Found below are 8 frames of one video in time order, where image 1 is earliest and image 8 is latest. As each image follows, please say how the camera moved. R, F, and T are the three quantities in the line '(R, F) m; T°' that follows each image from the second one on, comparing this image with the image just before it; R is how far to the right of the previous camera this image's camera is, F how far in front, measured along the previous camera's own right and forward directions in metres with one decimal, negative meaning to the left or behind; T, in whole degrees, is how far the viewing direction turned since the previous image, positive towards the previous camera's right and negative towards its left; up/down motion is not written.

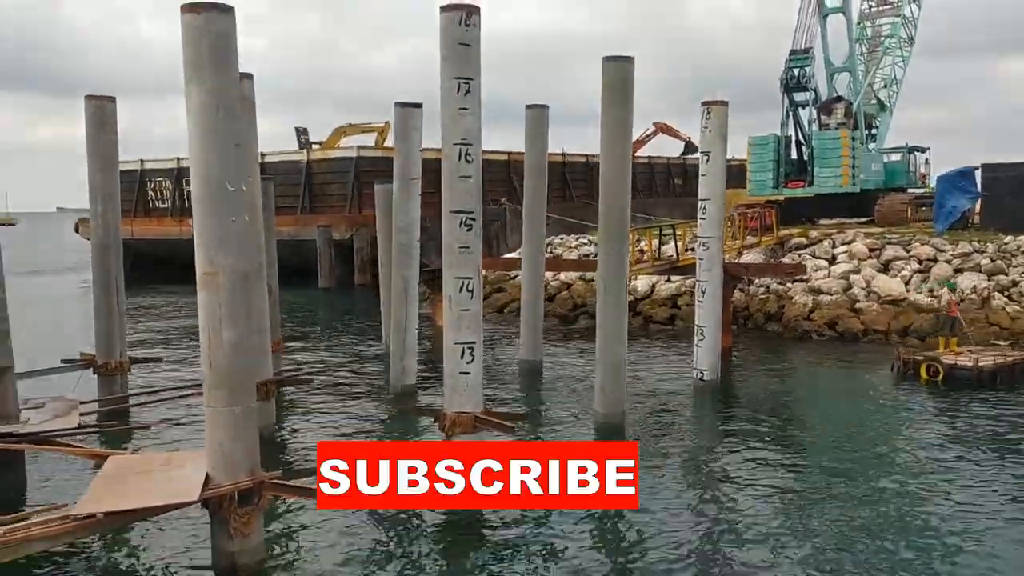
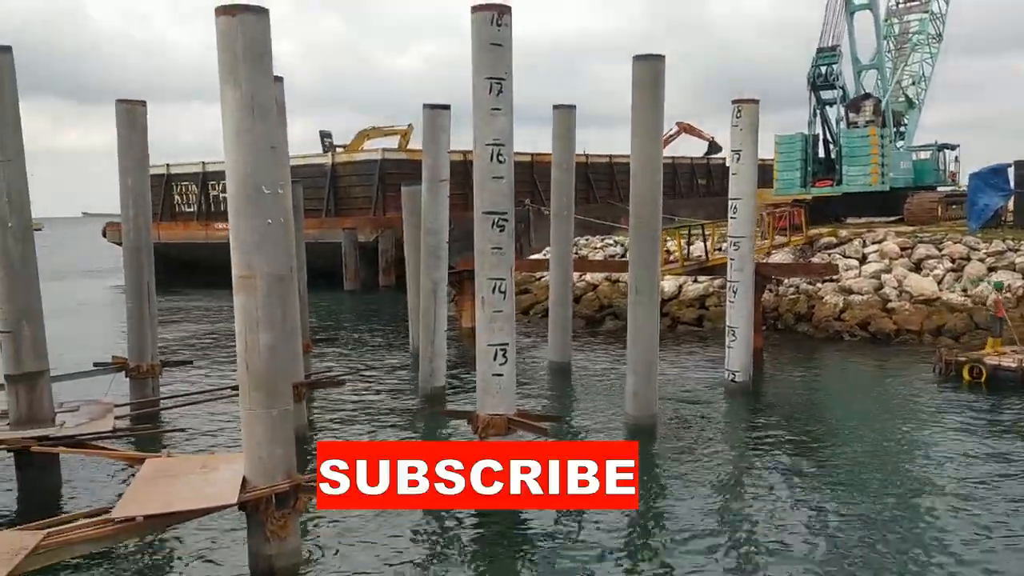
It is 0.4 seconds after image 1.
(-0.1, +0.1) m; -1°
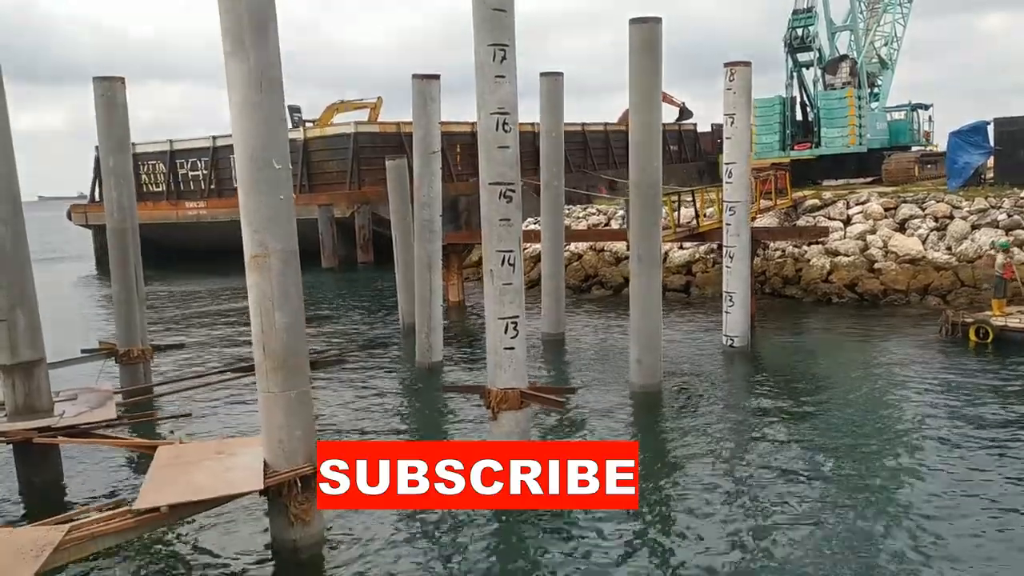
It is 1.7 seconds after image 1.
(-0.4, +0.2) m; +2°
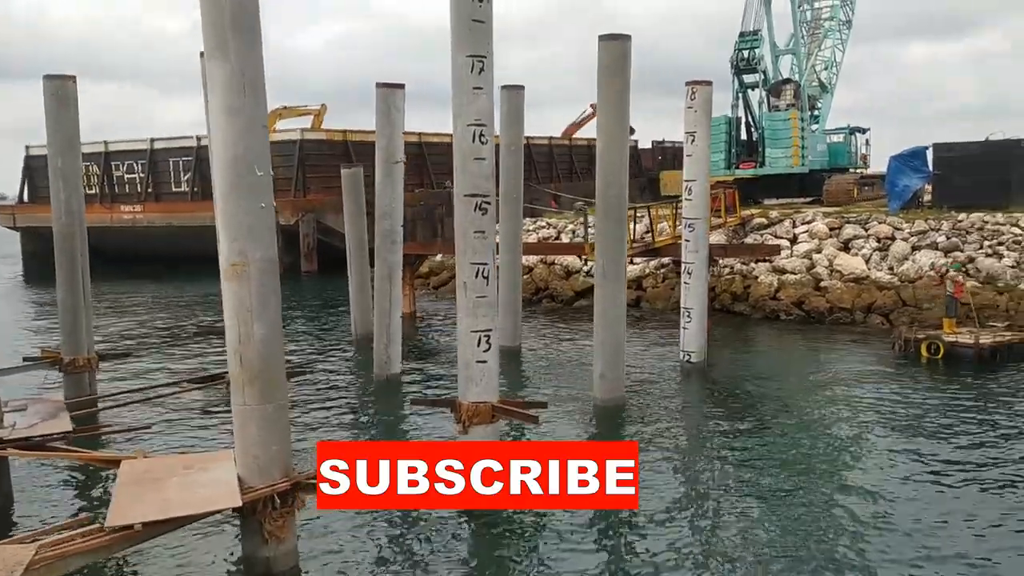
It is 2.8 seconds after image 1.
(-0.4, +0.1) m; +4°
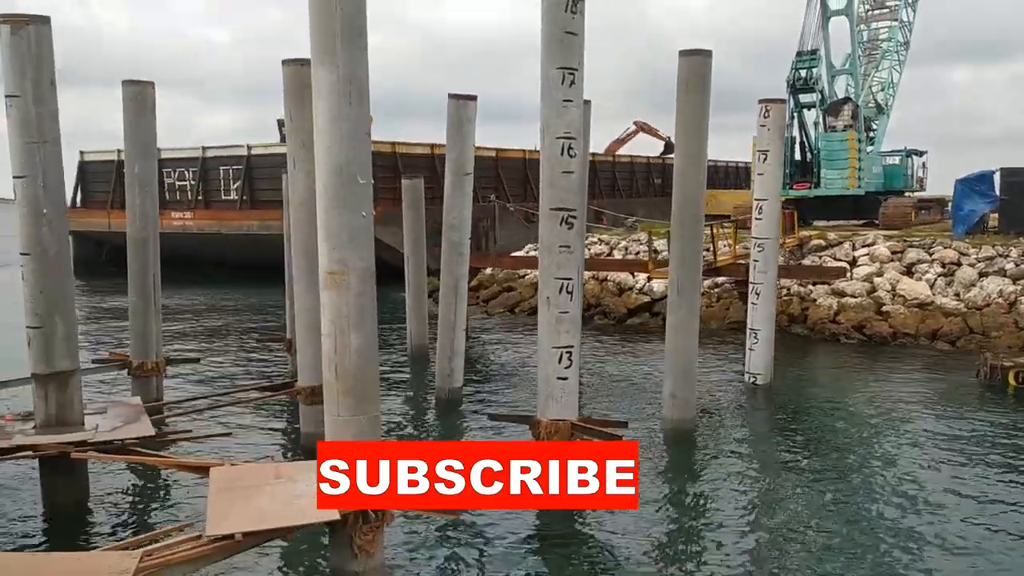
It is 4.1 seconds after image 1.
(-0.5, +0.1) m; -2°
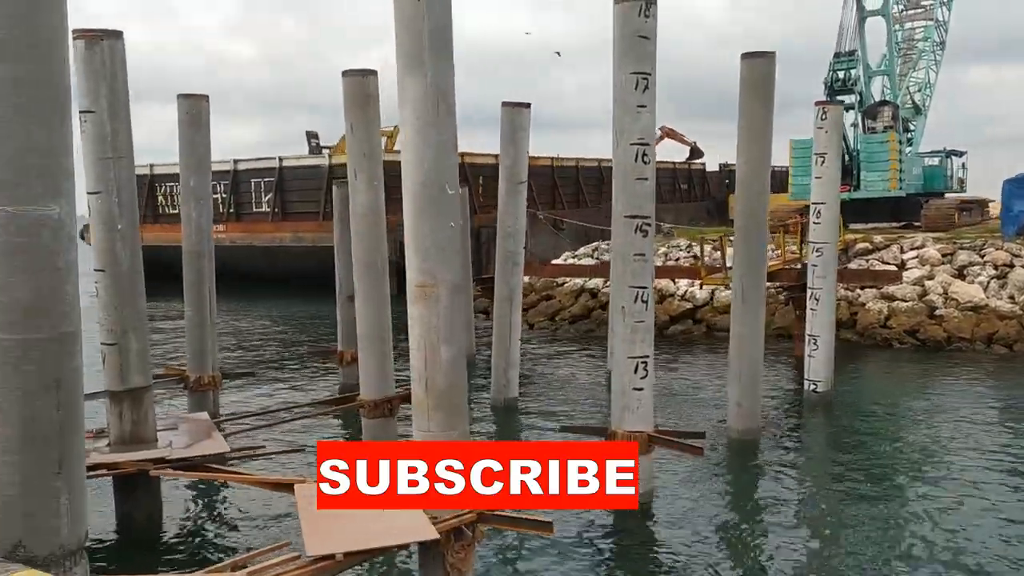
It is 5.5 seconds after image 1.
(-0.5, +0.2) m; -1°
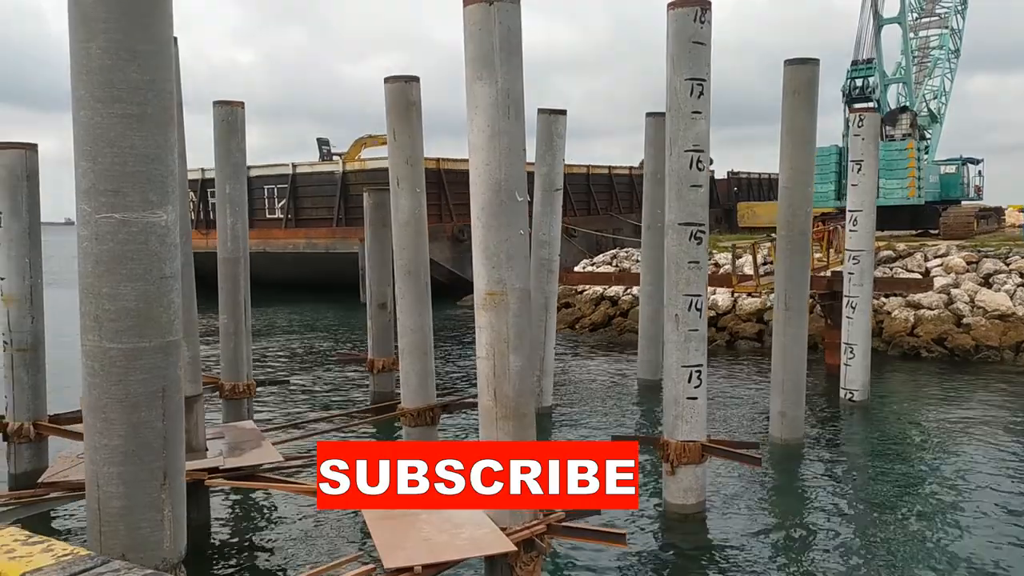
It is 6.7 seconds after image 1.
(-0.5, +0.1) m; 0°
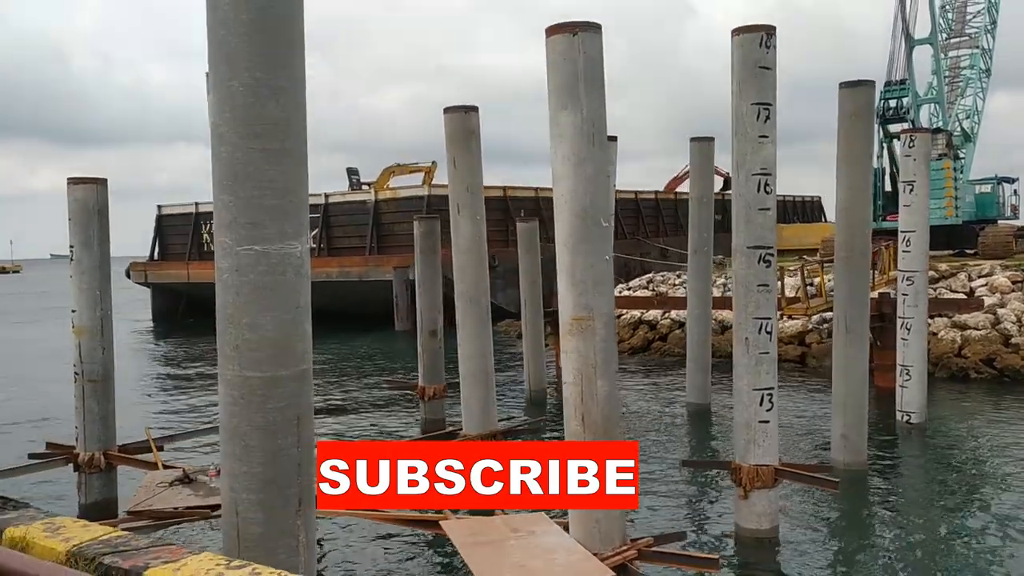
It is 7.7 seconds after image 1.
(-0.5, -0.1) m; -1°
